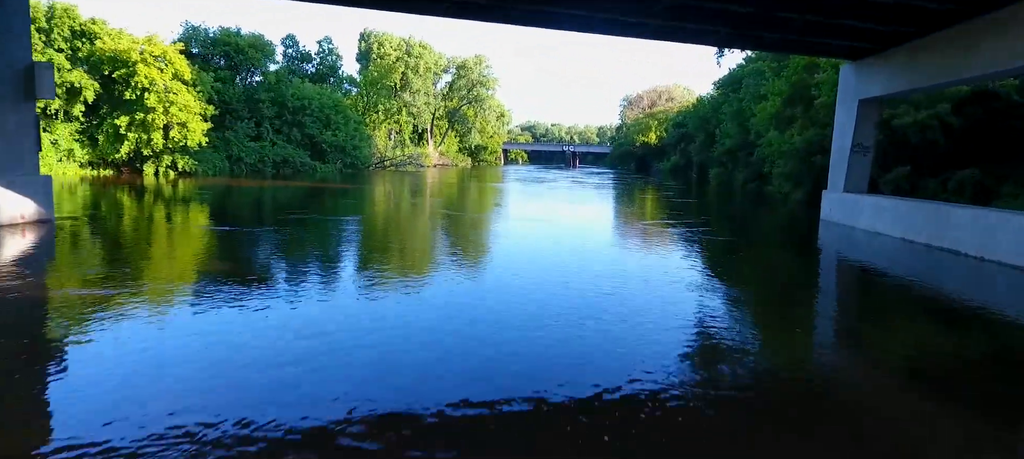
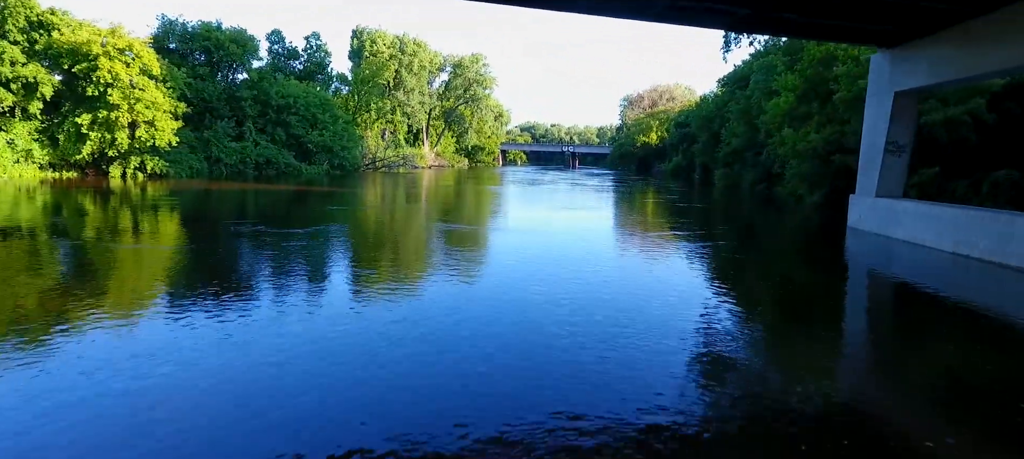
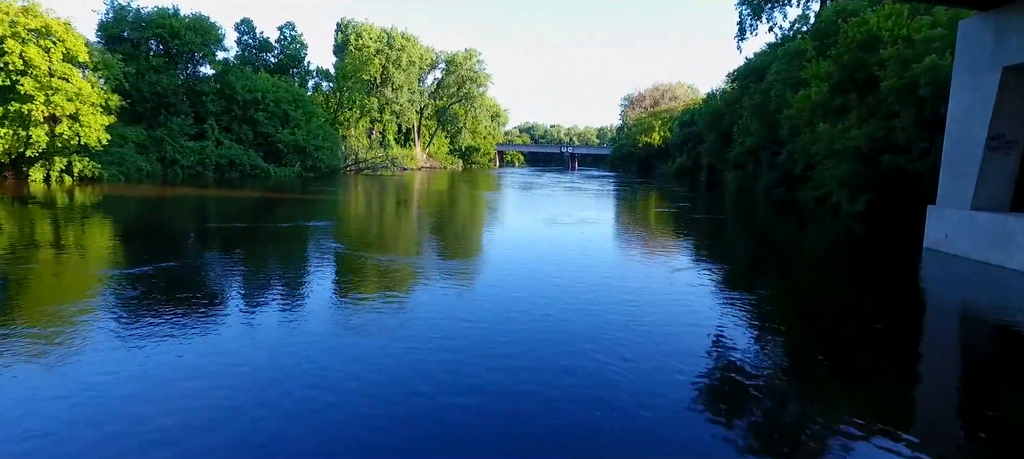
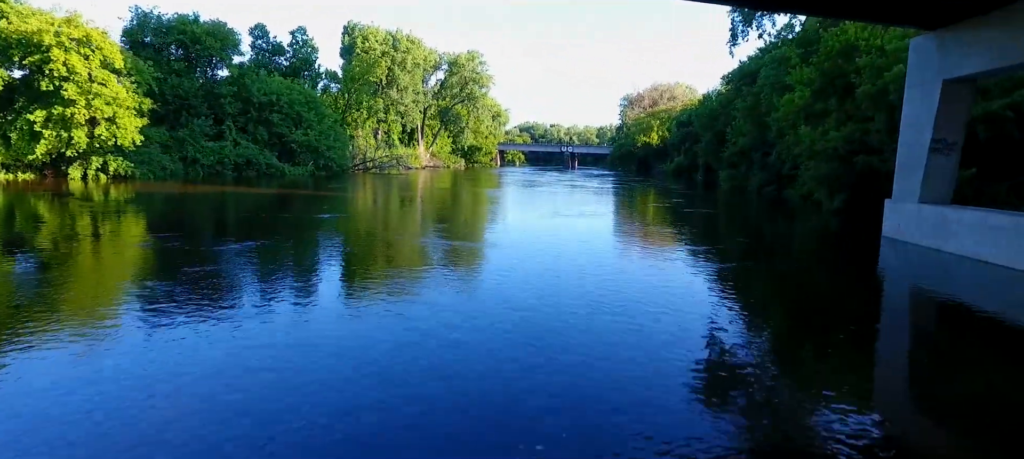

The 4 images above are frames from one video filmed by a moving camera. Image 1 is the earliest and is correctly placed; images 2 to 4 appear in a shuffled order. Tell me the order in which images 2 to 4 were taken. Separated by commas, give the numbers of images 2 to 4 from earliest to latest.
2, 4, 3
